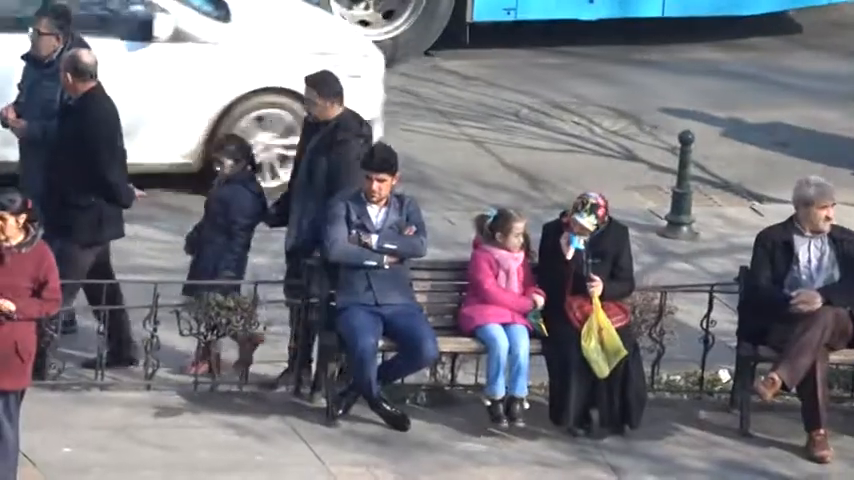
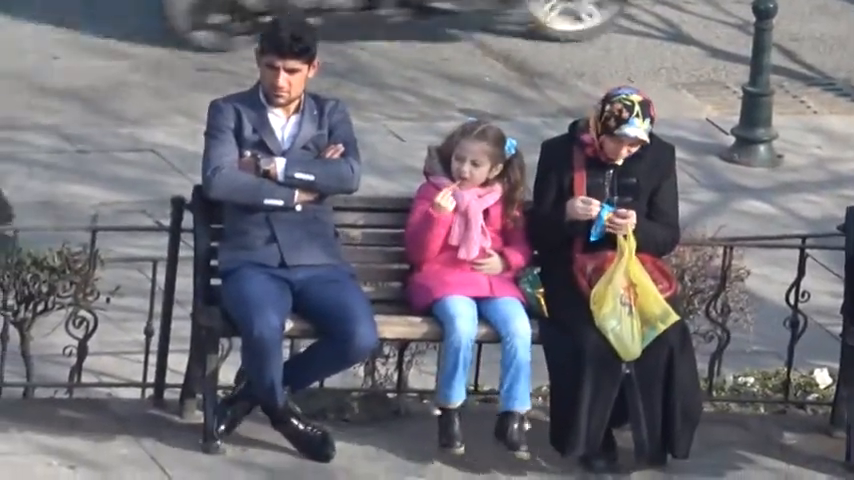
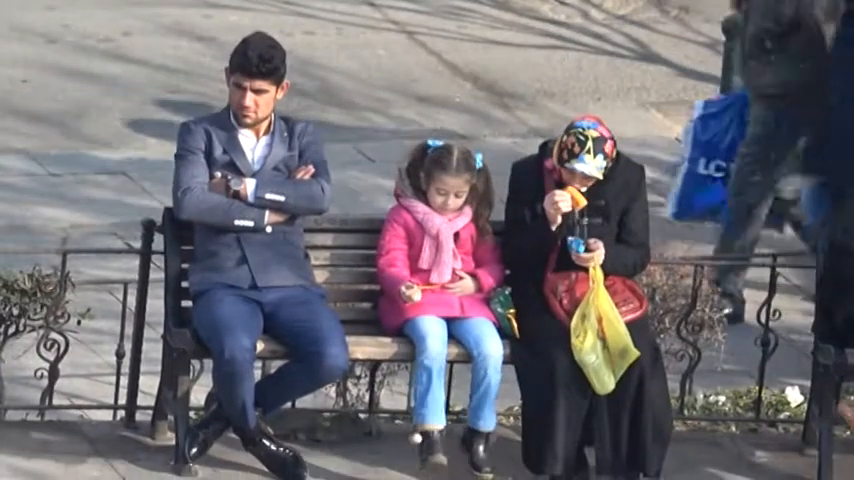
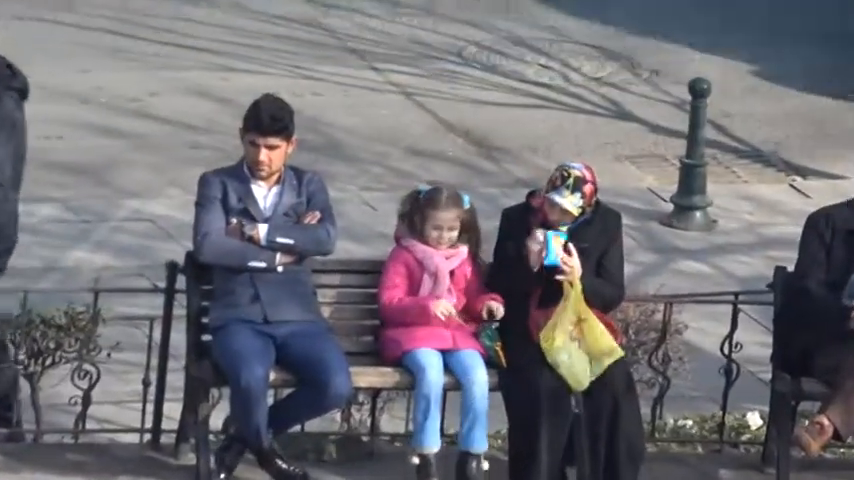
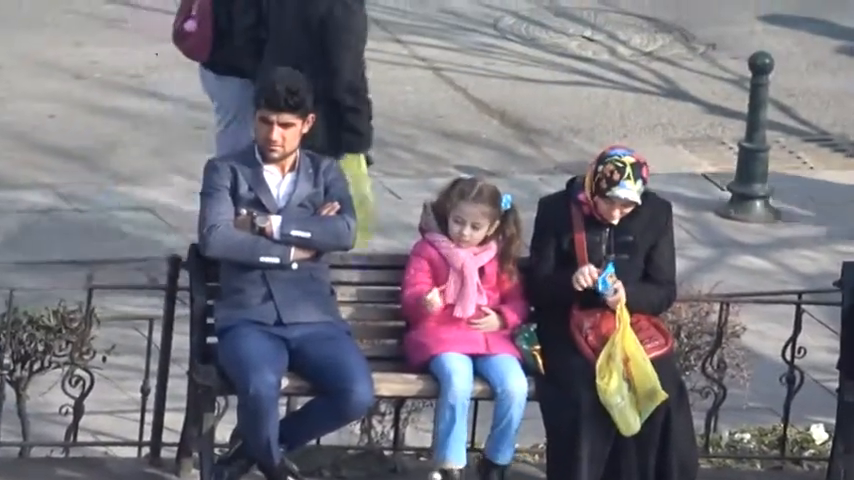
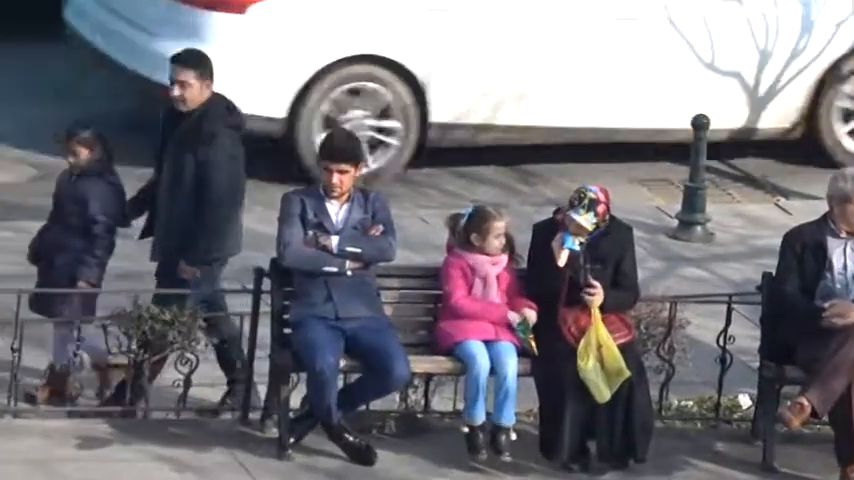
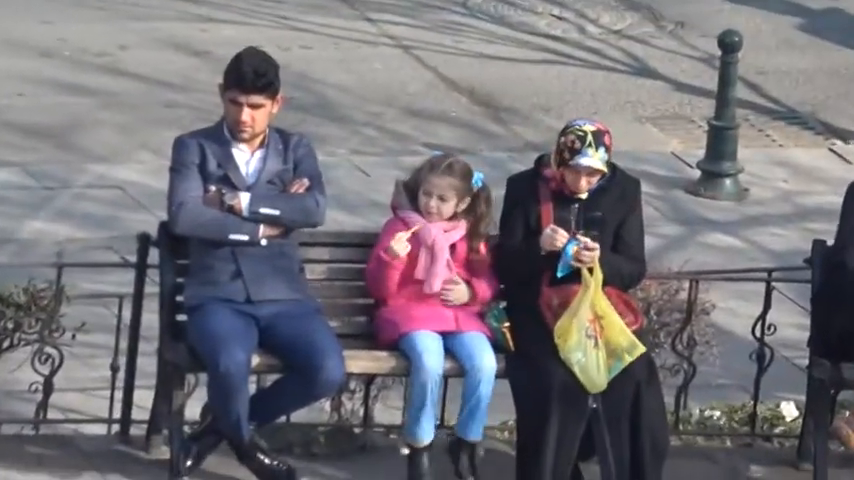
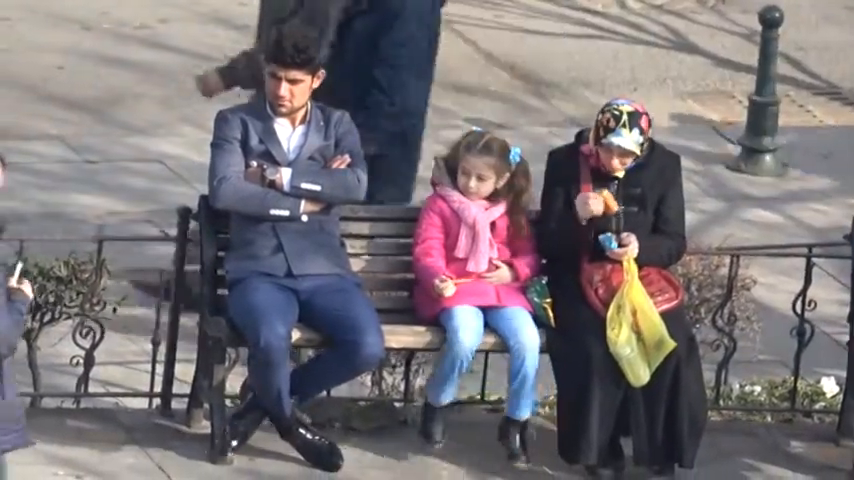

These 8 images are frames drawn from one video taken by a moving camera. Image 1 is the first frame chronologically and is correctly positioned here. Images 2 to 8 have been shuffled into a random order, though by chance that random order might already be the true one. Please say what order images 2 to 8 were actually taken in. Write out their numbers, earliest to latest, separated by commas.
6, 4, 7, 2, 5, 3, 8
